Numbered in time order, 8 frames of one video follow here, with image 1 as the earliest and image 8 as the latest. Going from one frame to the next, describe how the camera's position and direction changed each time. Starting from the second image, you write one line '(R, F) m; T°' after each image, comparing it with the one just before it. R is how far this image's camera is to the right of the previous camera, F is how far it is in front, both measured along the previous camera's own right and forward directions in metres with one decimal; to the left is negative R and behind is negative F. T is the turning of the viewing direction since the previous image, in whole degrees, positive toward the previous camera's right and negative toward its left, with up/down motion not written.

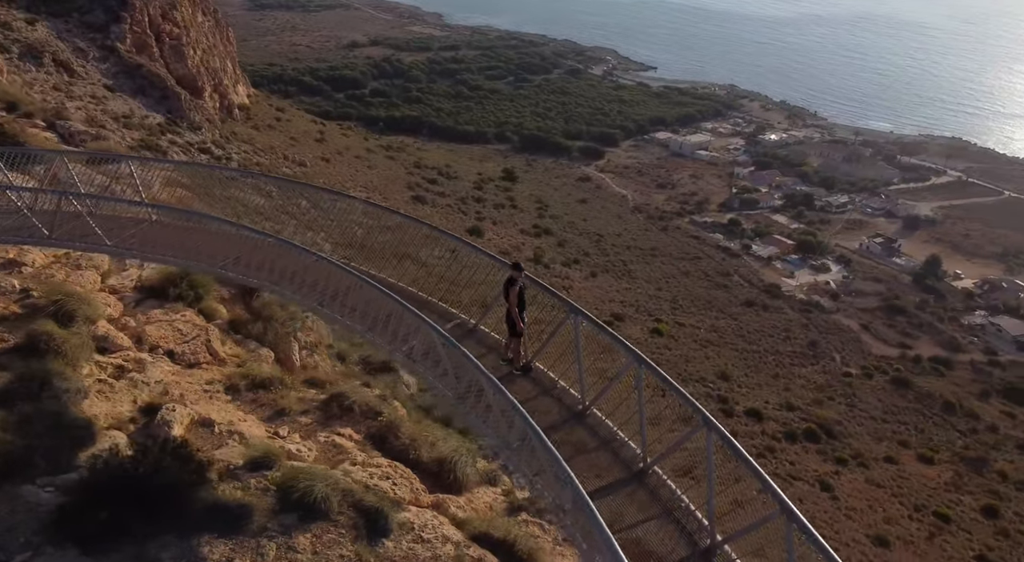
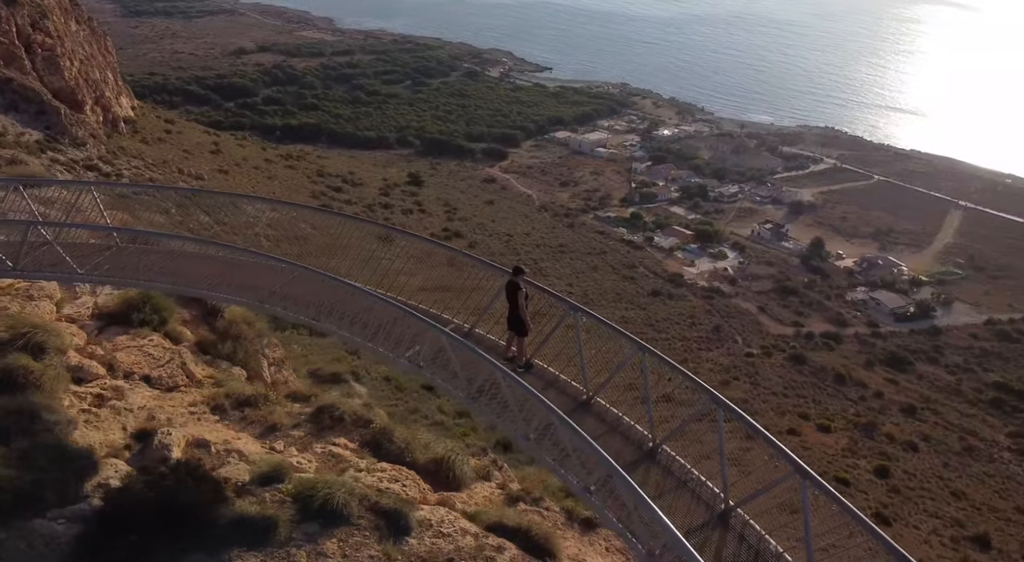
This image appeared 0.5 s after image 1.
(-0.3, -0.1) m; +7°
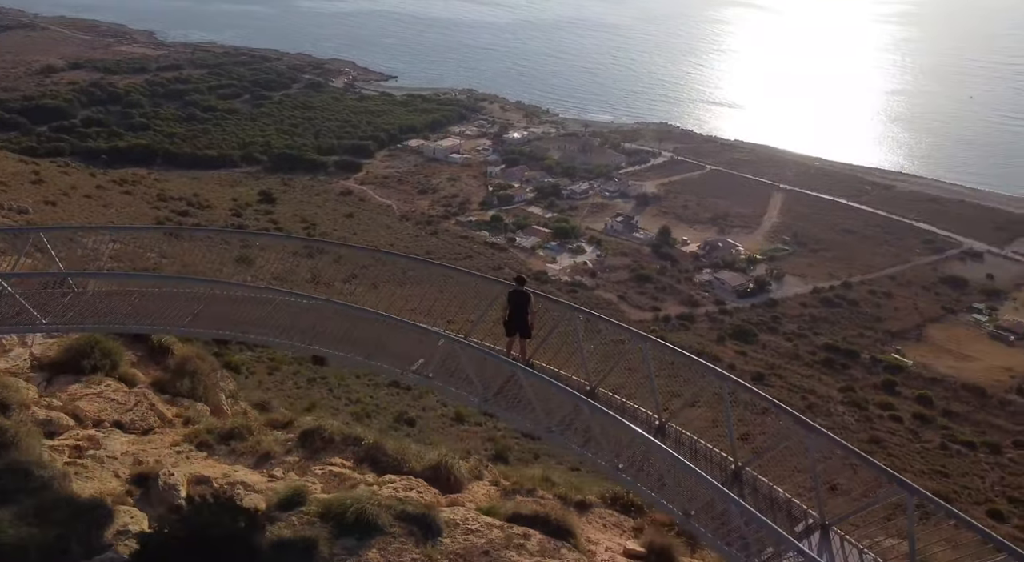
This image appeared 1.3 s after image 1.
(-0.5, -0.2) m; +11°
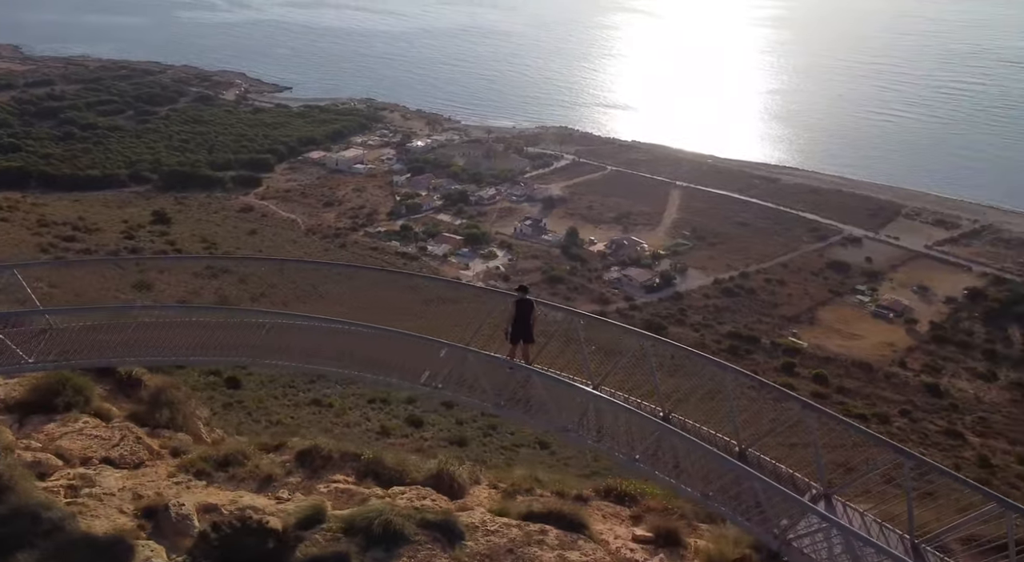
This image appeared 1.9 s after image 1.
(-0.3, -0.1) m; +7°
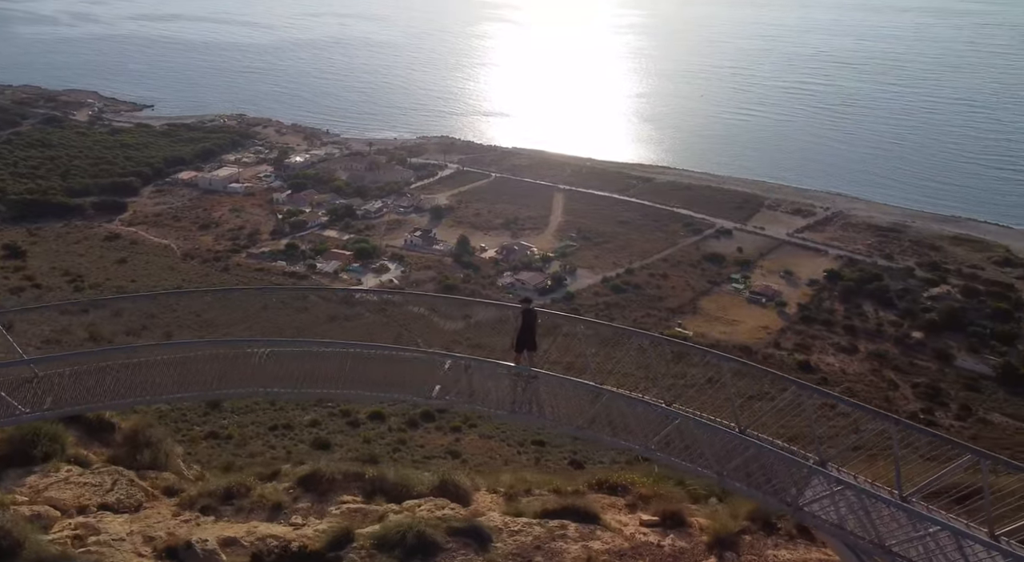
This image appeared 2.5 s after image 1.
(-0.4, -0.1) m; +9°
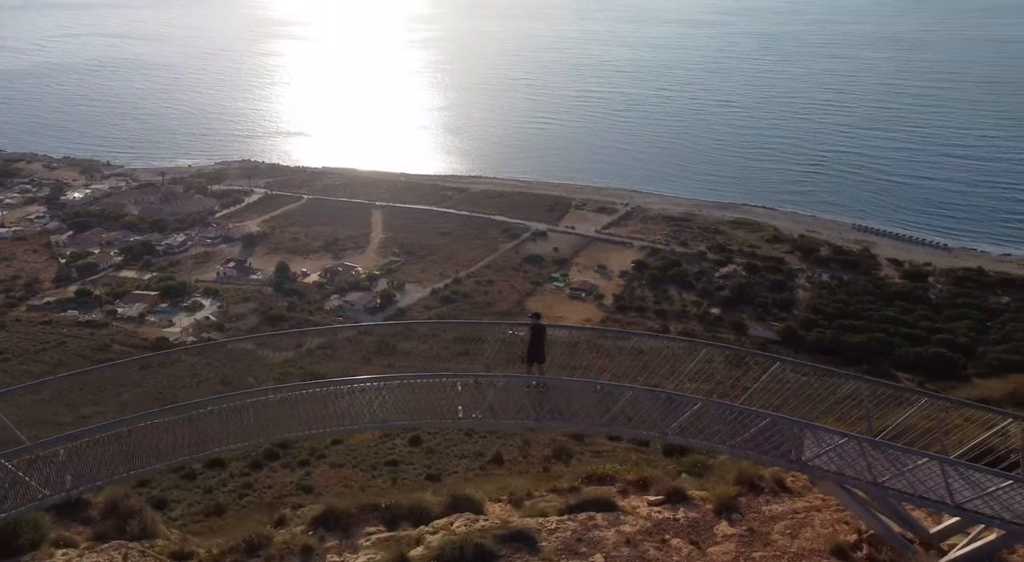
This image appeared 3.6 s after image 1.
(-0.7, -0.1) m; +15°
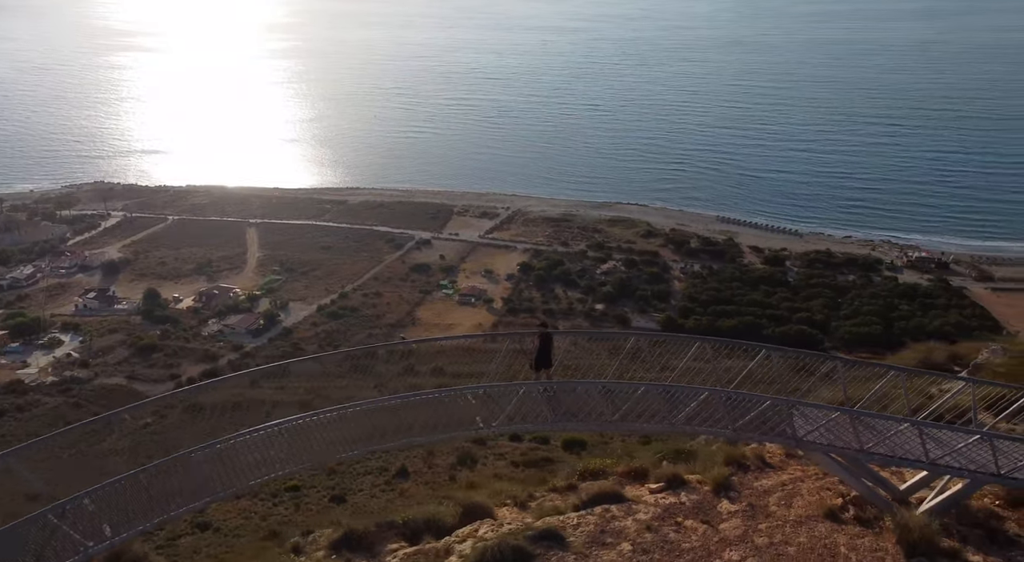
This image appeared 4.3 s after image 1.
(-0.5, -0.1) m; +10°
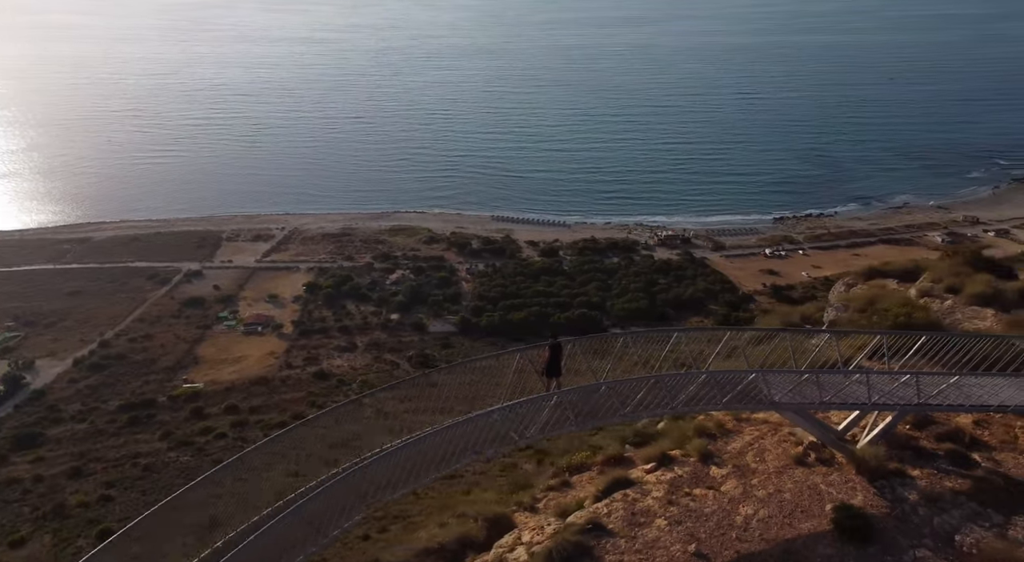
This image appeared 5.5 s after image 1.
(-1.0, 0.0) m; +18°
